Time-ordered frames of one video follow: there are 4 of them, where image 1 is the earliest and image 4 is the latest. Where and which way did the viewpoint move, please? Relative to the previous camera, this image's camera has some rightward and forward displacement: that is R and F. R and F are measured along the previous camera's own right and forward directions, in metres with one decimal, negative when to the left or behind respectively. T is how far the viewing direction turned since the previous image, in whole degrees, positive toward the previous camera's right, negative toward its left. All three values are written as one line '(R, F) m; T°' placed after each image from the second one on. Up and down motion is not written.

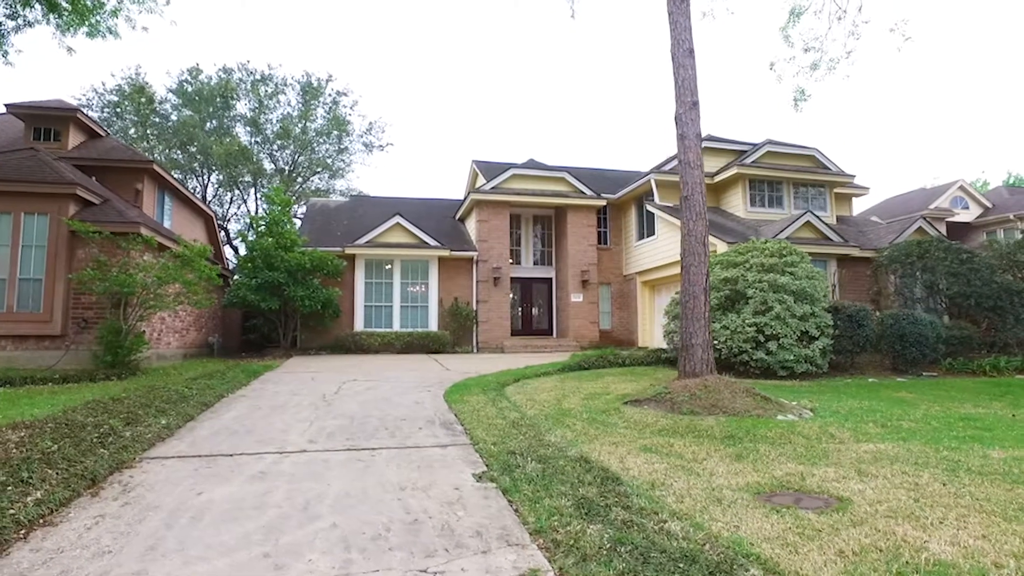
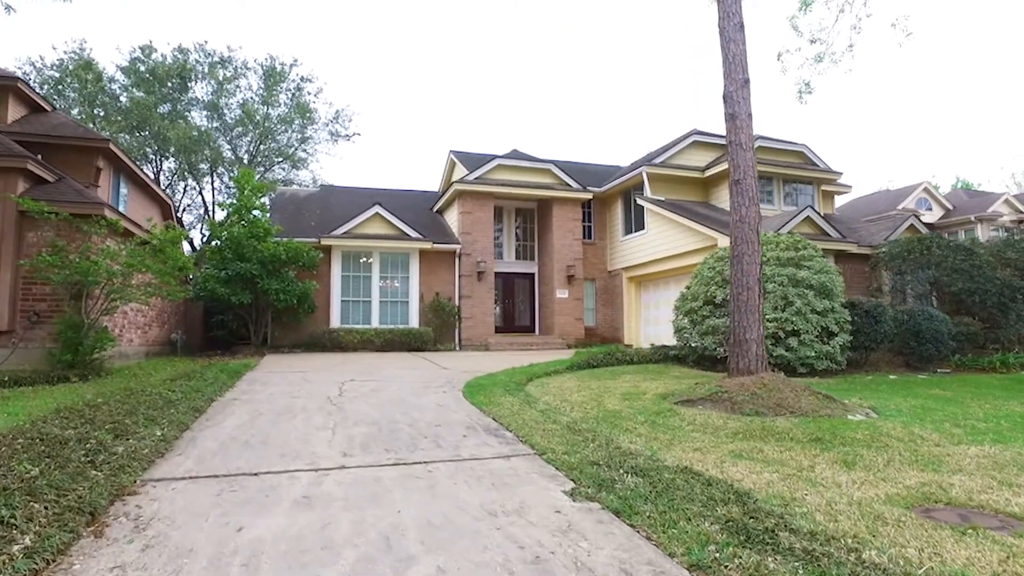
(-0.9, +0.8) m; +4°
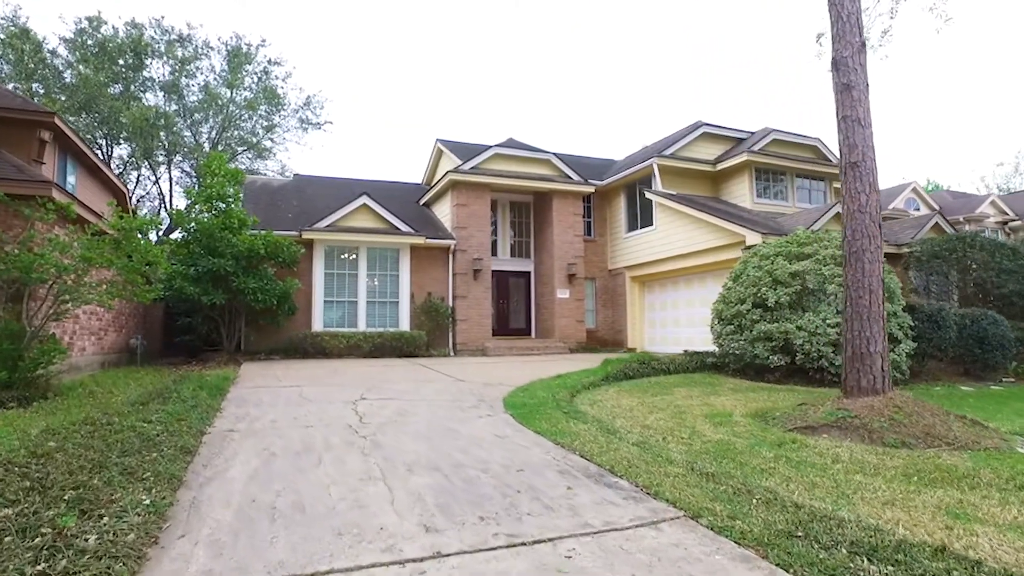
(-1.0, +1.3) m; +4°
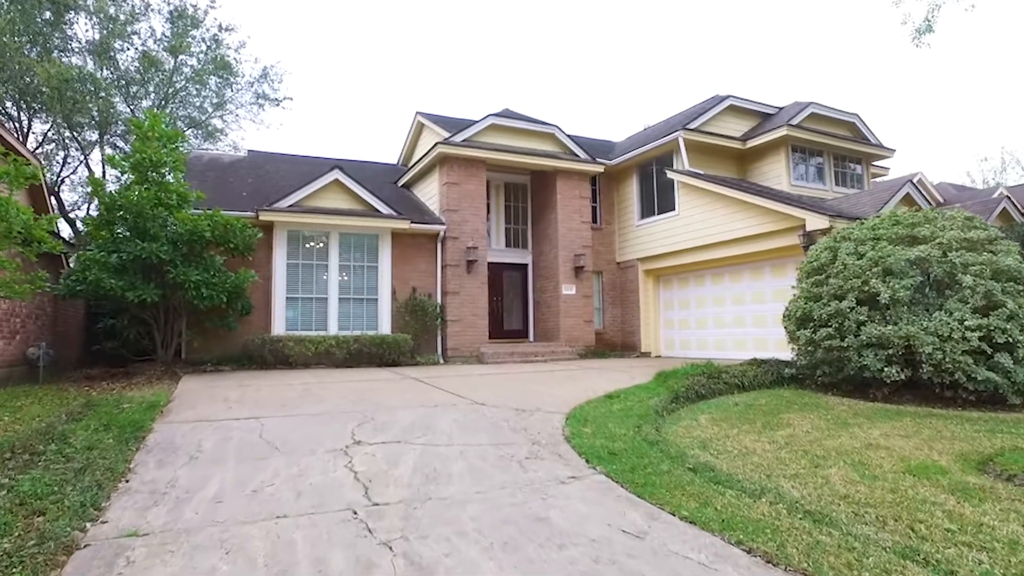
(-0.8, +2.3) m; +4°
